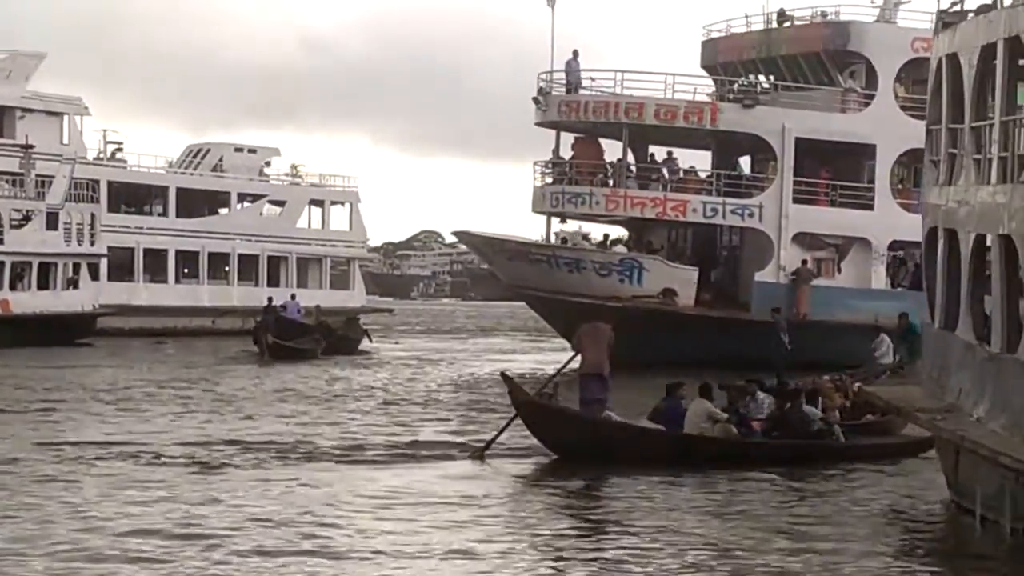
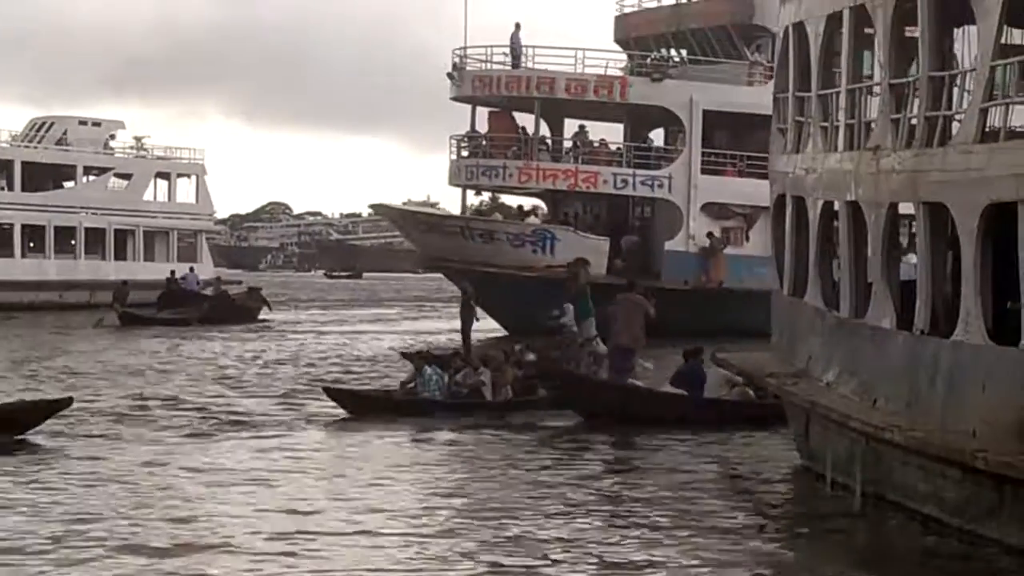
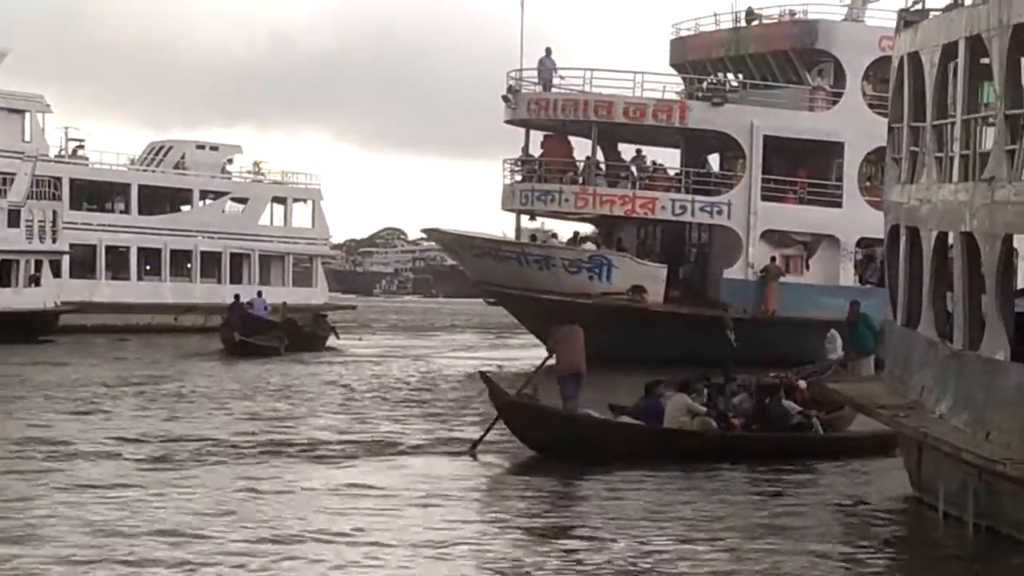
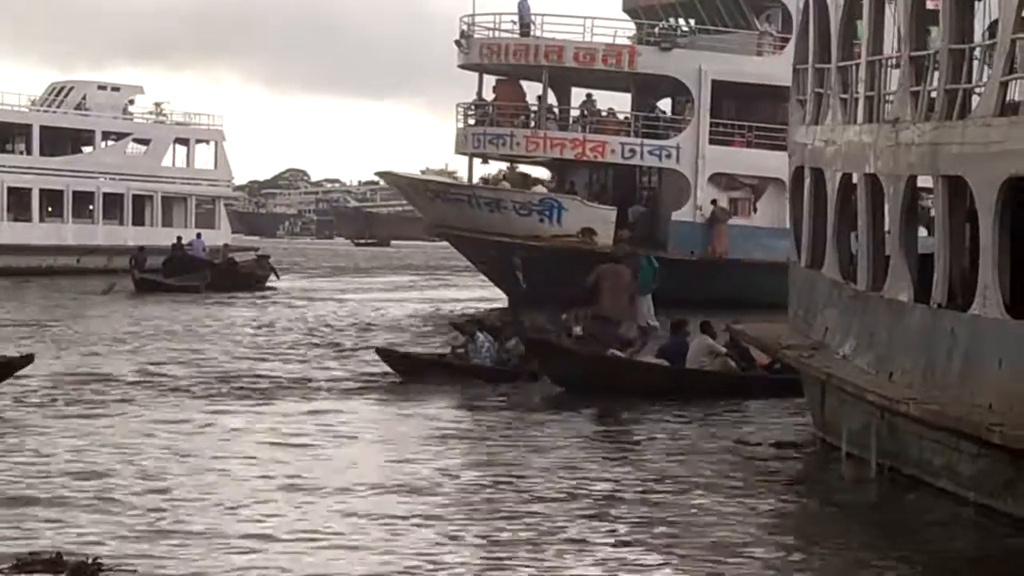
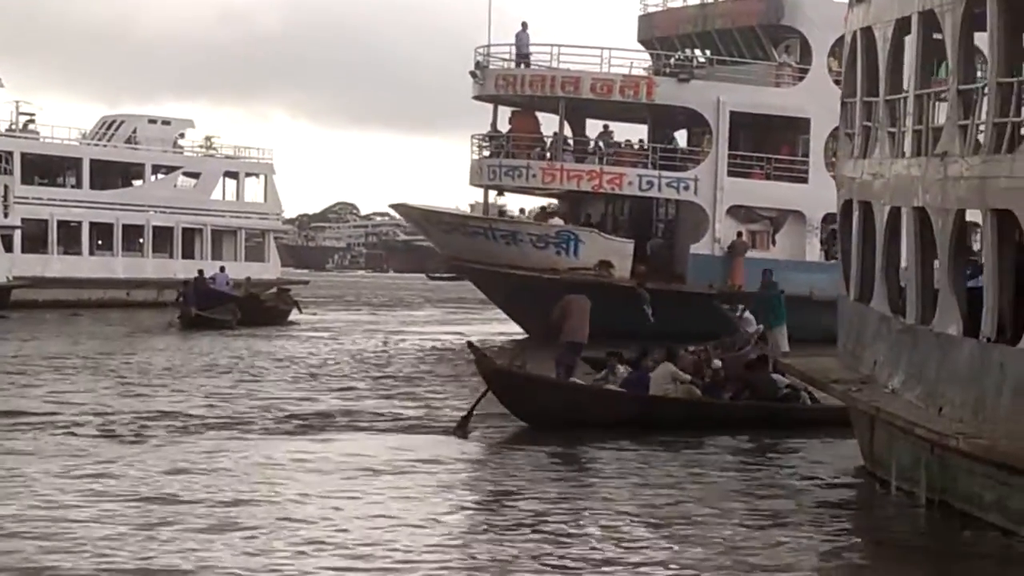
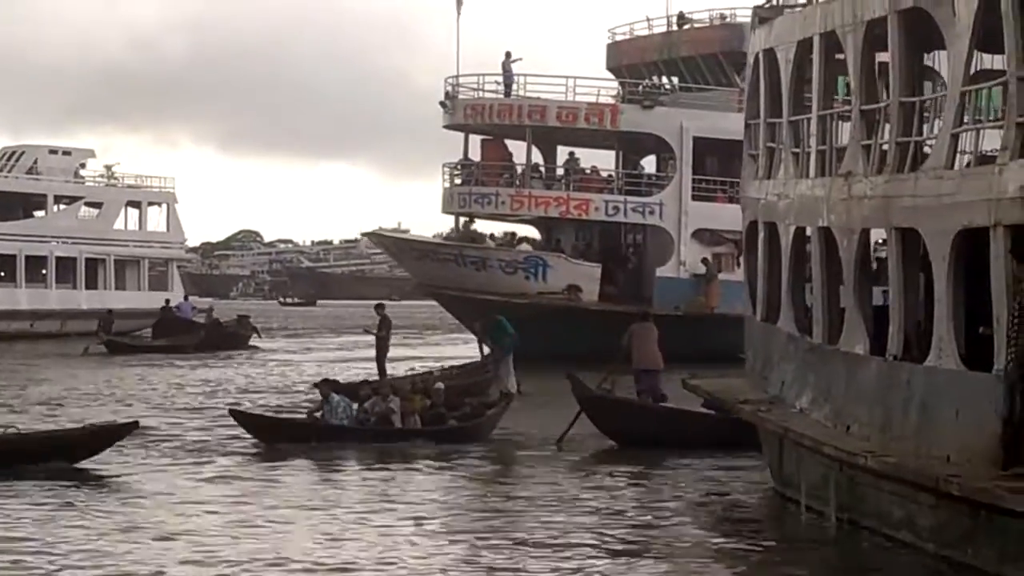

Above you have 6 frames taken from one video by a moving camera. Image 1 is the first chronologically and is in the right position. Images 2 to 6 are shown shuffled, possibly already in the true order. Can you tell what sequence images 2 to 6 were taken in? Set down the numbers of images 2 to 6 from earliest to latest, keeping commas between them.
3, 5, 4, 2, 6
